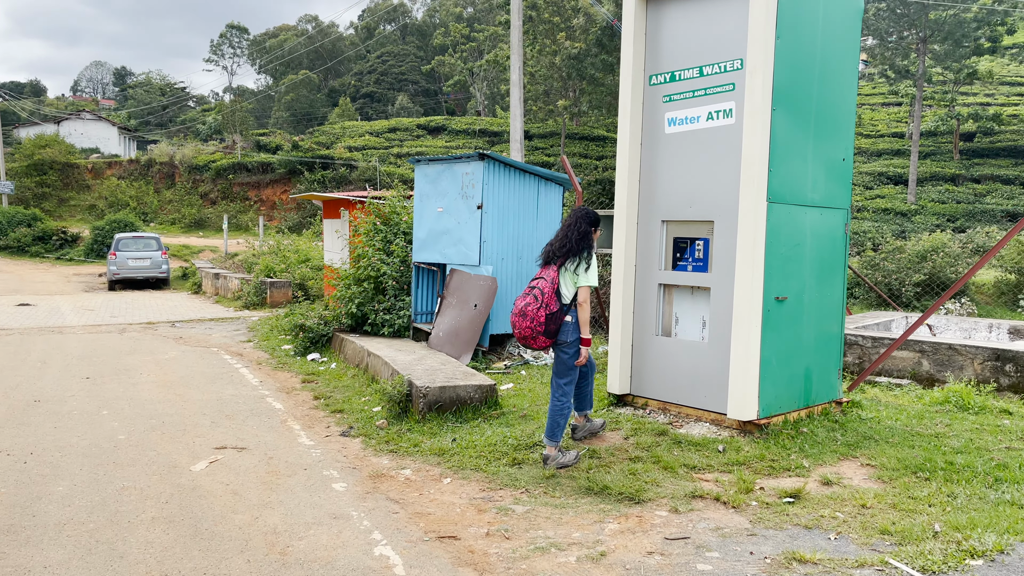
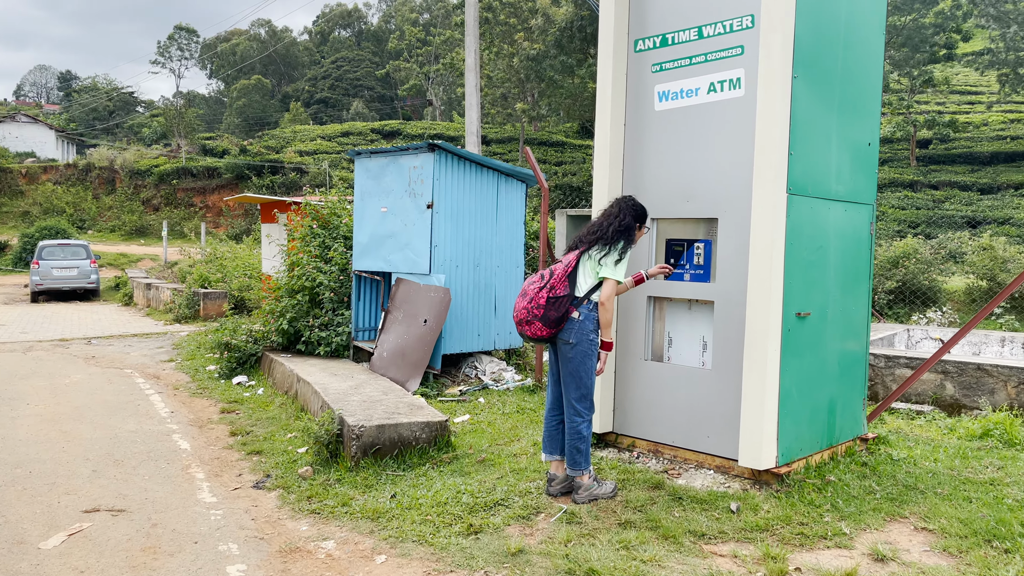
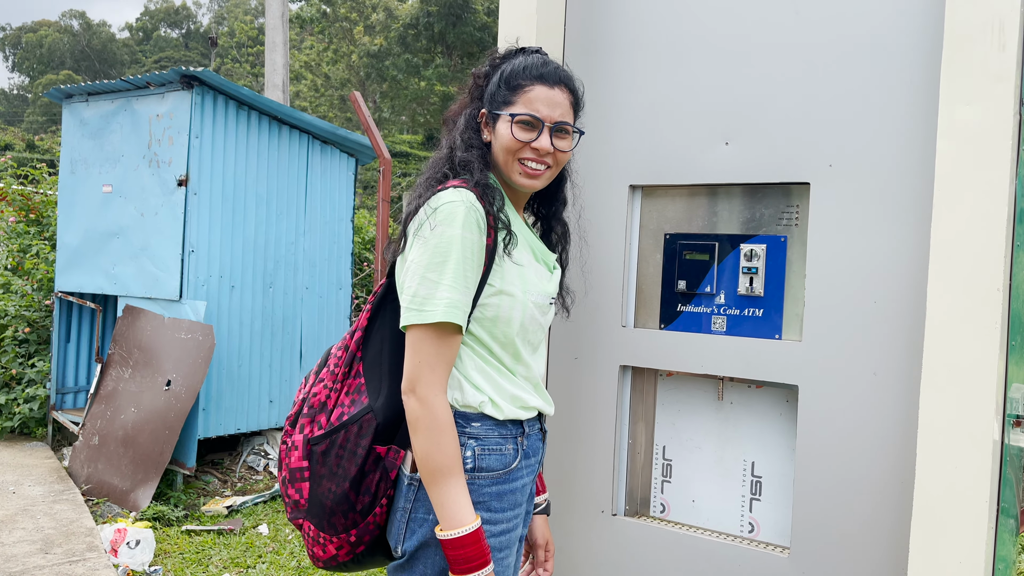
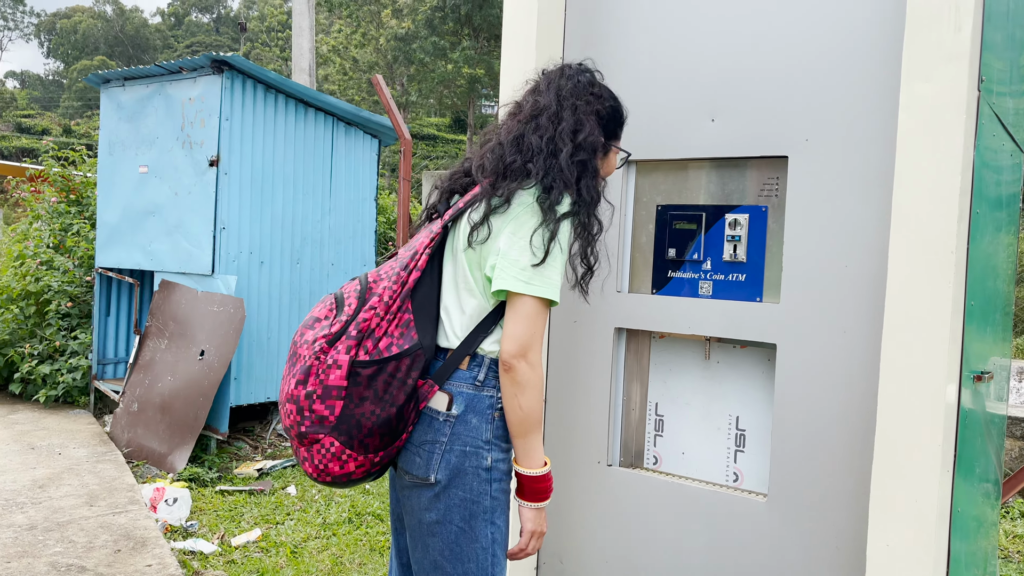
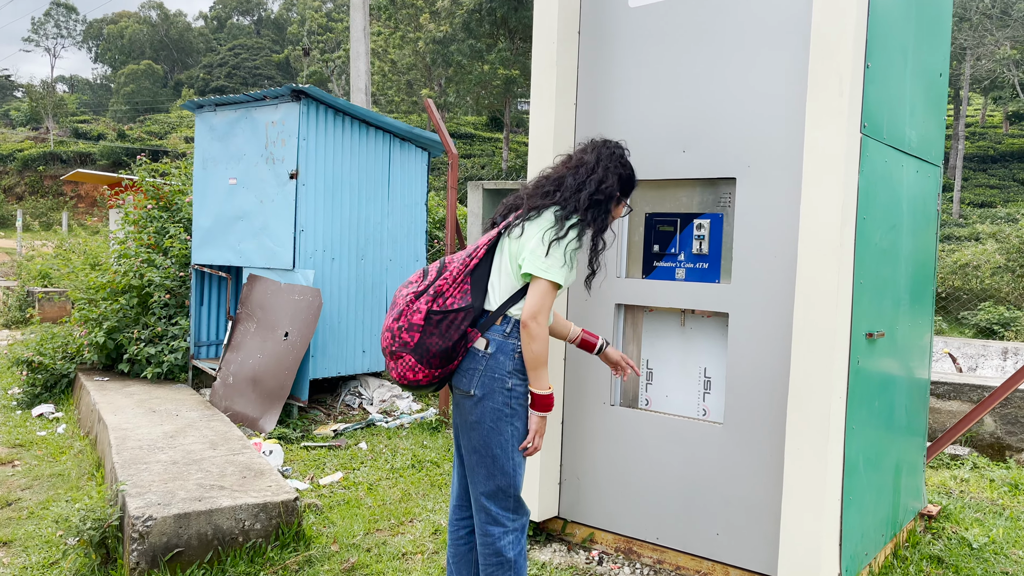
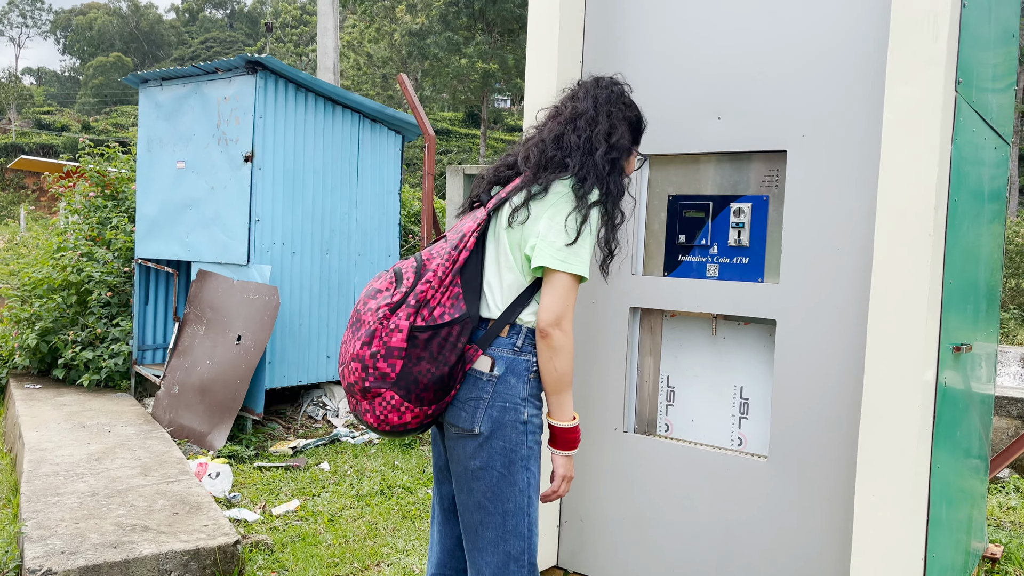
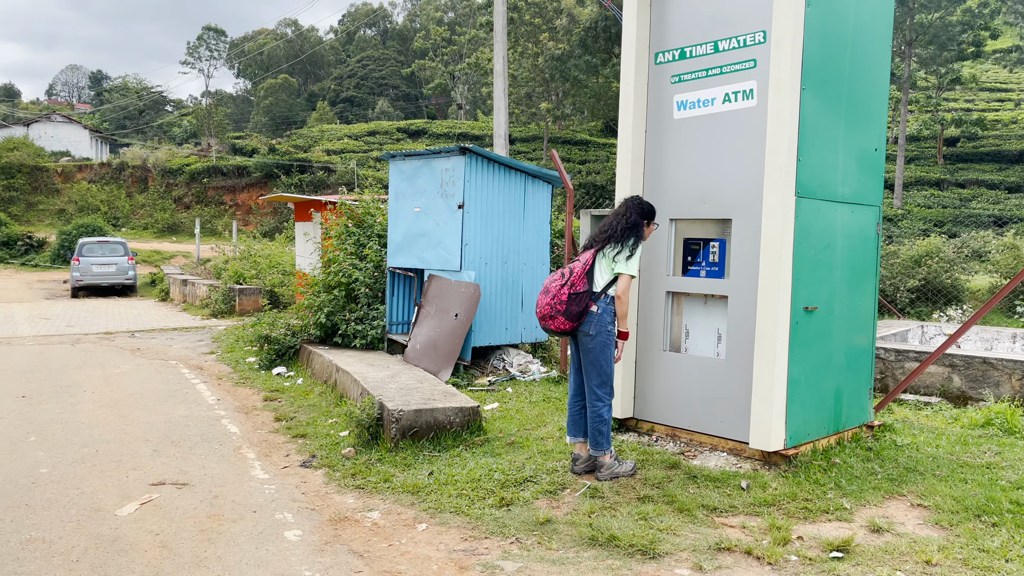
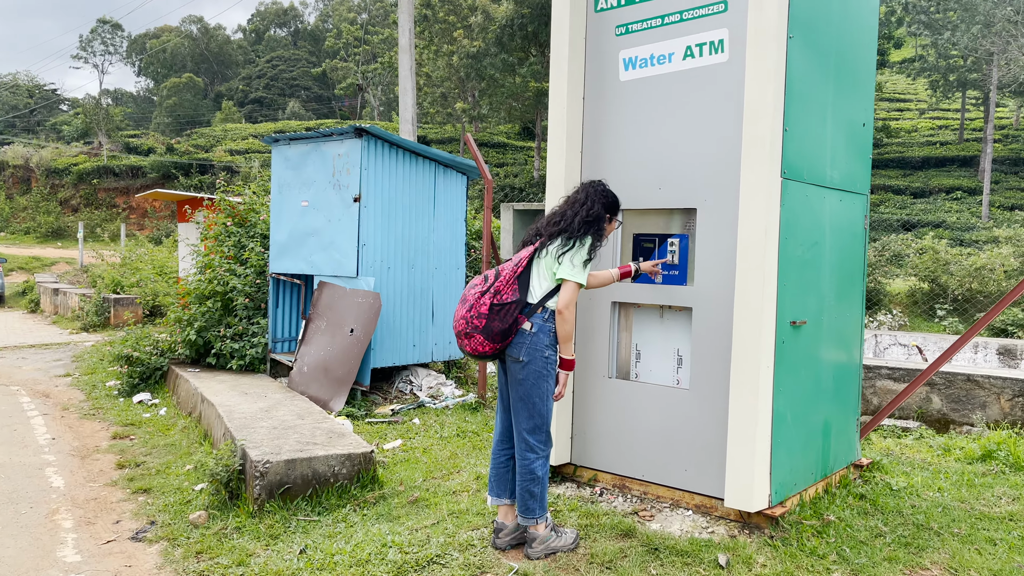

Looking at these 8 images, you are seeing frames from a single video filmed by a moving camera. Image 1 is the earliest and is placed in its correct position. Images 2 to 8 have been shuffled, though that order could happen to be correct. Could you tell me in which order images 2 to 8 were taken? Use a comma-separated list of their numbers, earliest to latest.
7, 2, 8, 5, 6, 4, 3
